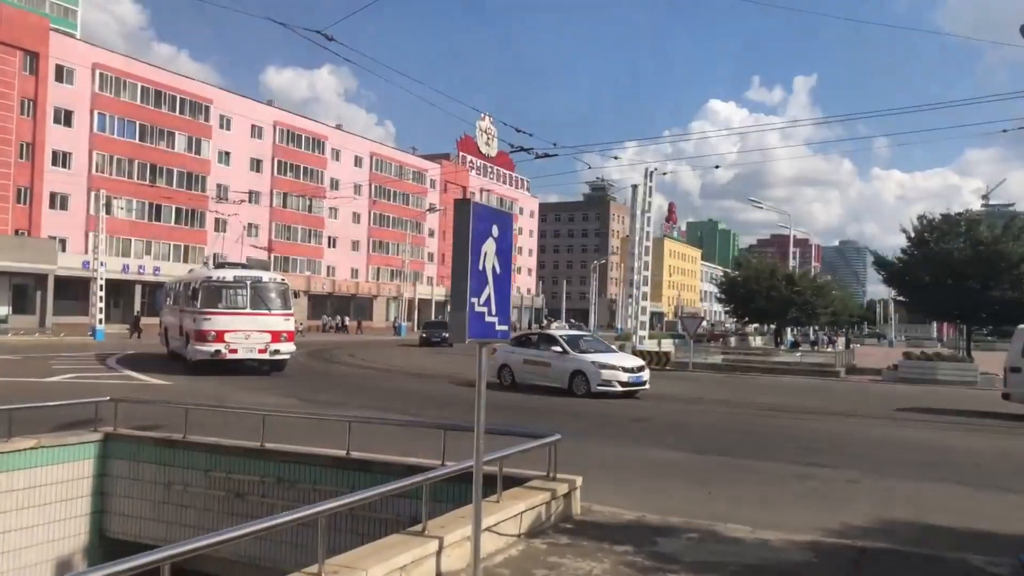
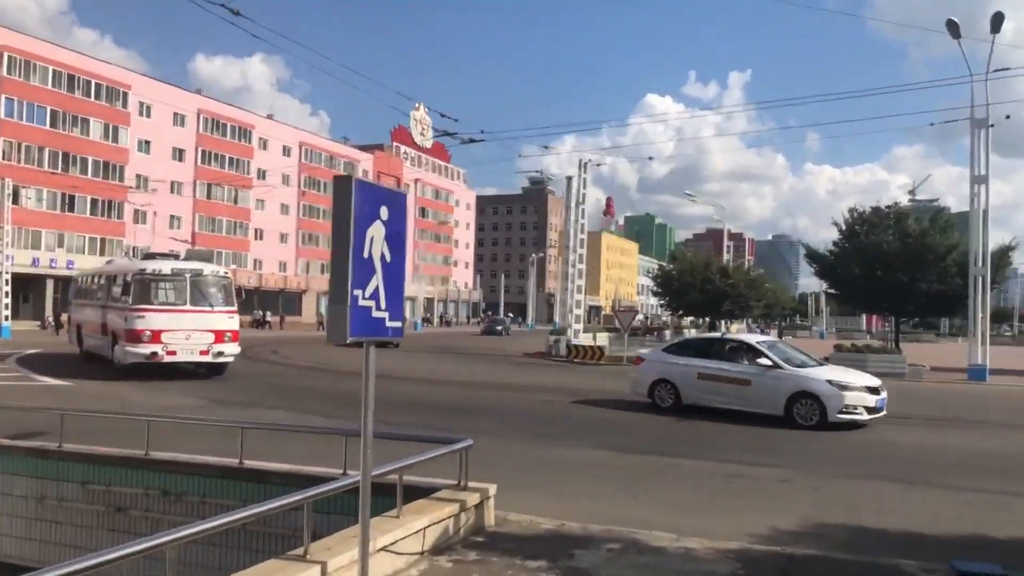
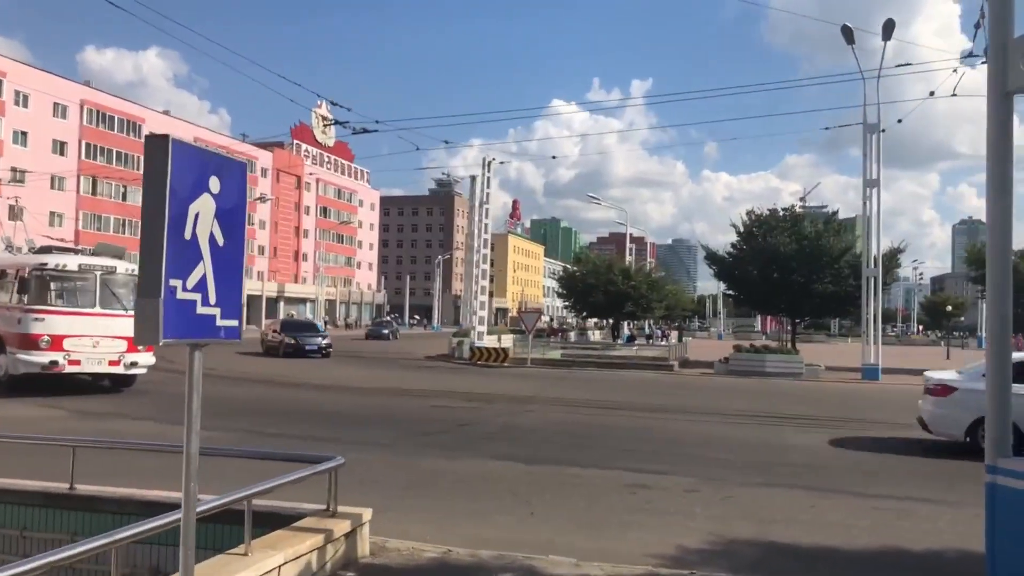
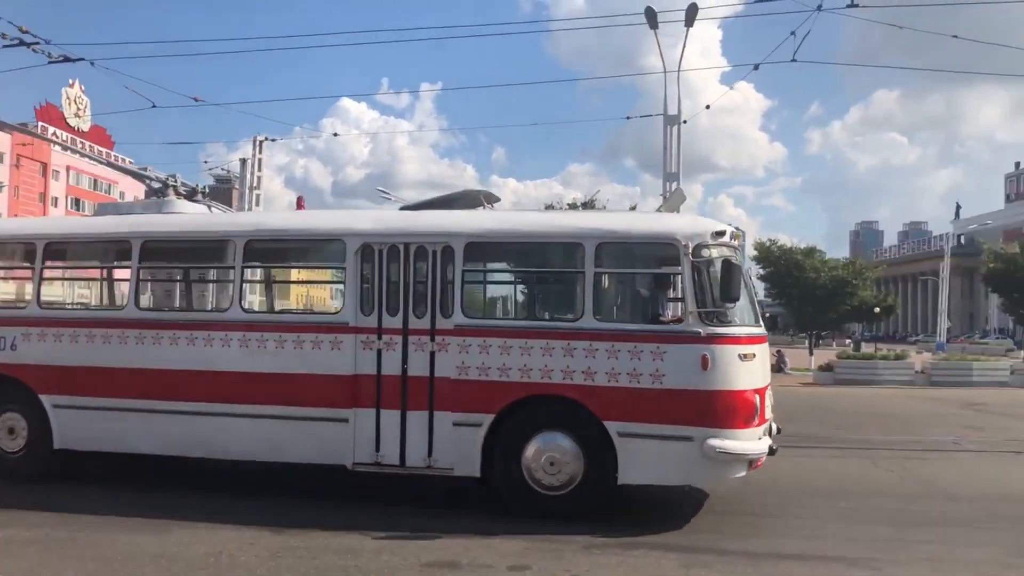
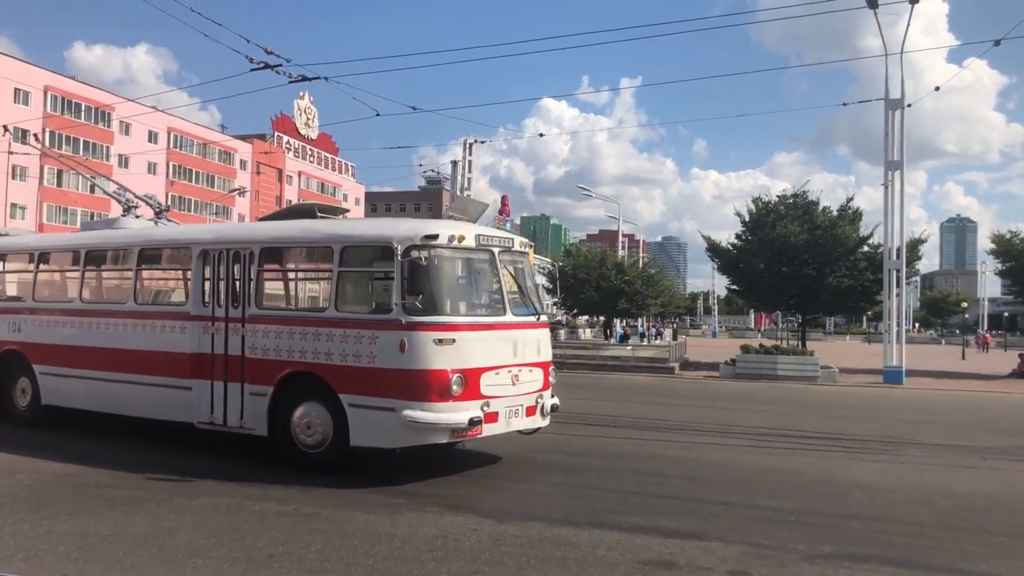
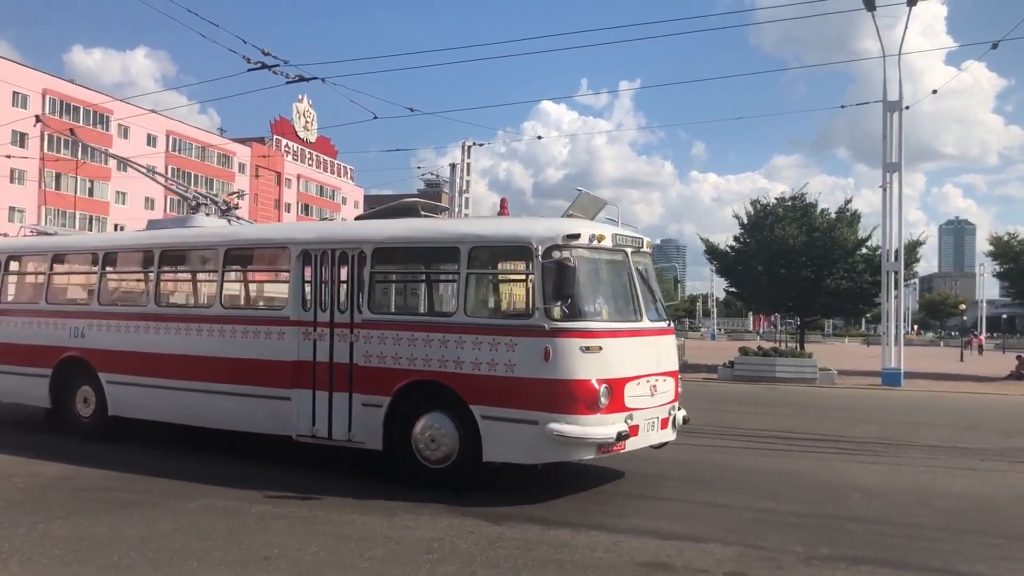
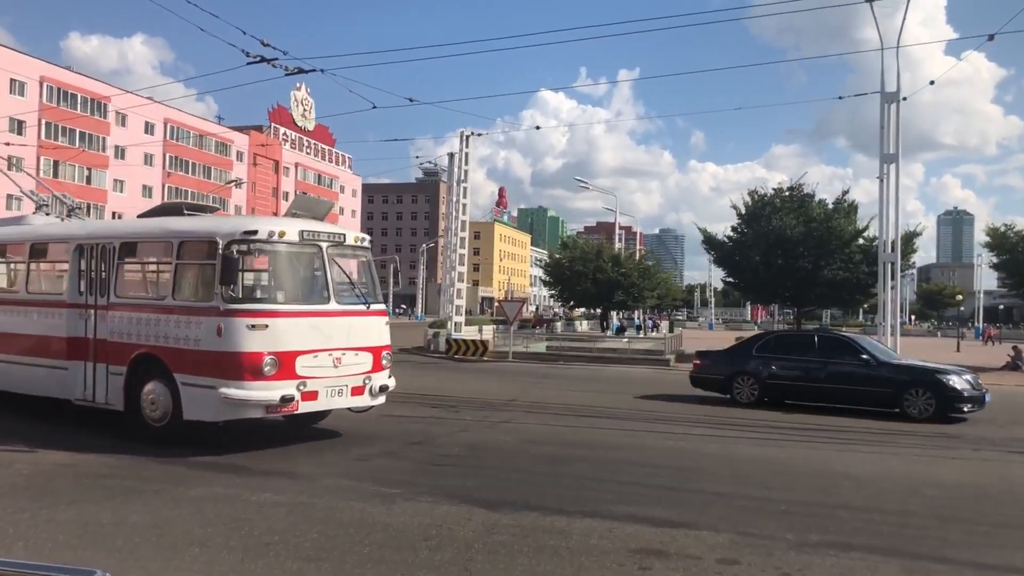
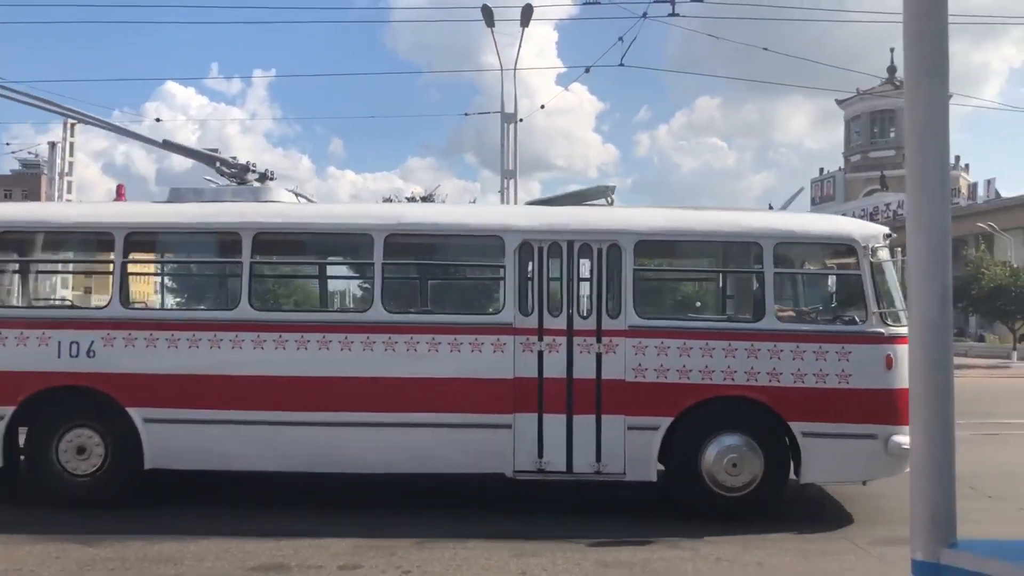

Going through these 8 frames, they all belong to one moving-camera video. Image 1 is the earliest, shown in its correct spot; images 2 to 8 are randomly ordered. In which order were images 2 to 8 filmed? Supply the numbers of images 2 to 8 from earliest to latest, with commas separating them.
2, 3, 7, 5, 6, 4, 8
